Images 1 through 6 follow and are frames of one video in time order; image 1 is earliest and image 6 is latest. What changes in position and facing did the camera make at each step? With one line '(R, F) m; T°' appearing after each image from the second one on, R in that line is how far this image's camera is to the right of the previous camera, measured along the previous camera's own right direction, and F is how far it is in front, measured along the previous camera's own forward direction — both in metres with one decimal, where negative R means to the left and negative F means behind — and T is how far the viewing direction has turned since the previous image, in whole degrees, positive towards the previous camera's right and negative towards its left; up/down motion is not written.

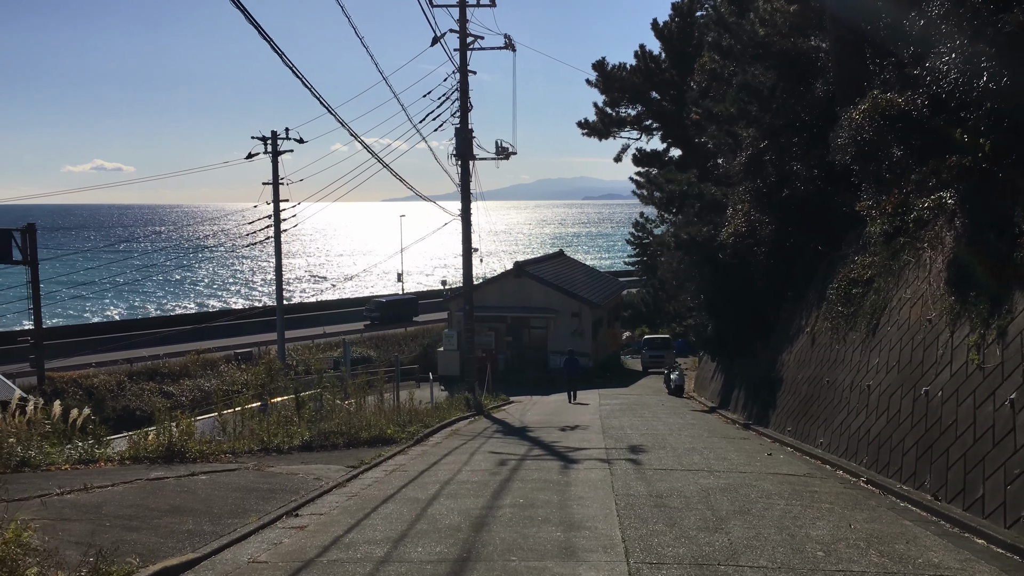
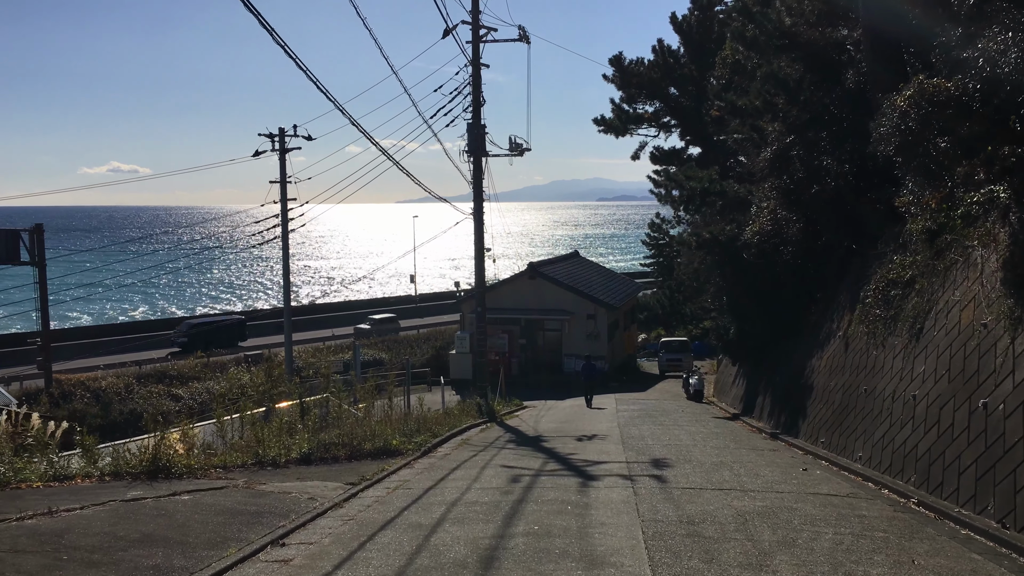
(0.0, +0.7) m; -1°
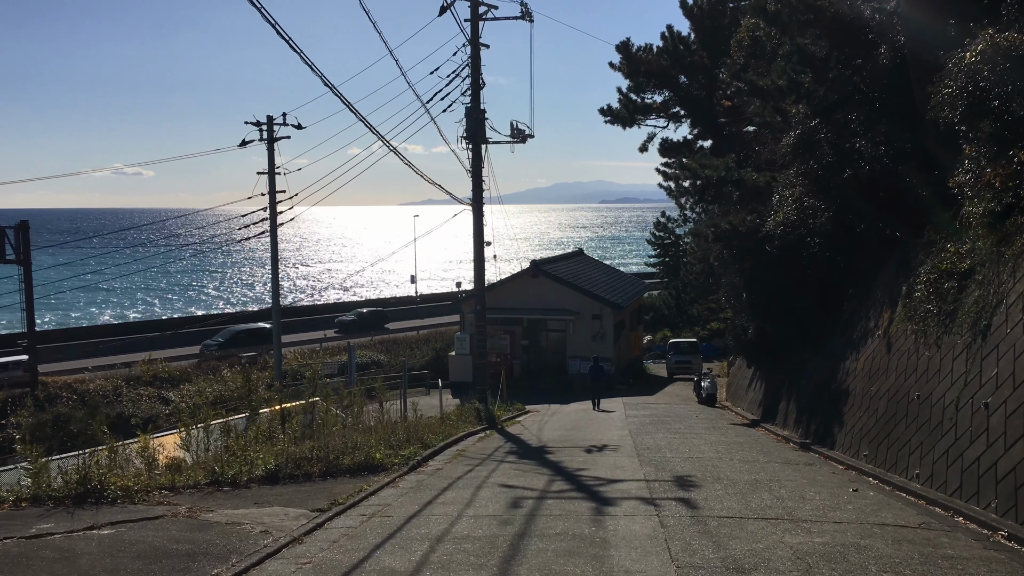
(0.0, +1.3) m; 0°
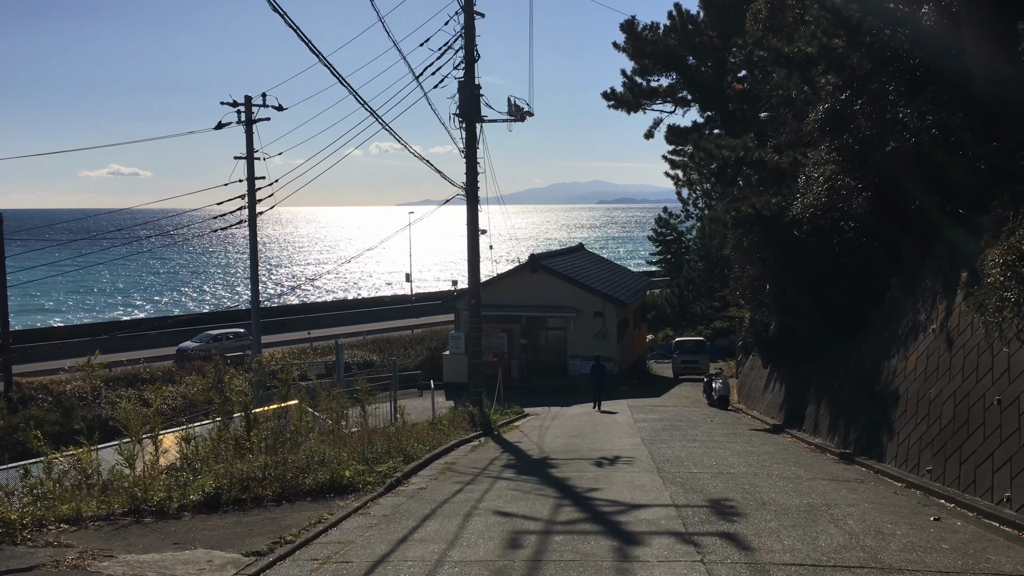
(0.0, +1.6) m; 0°
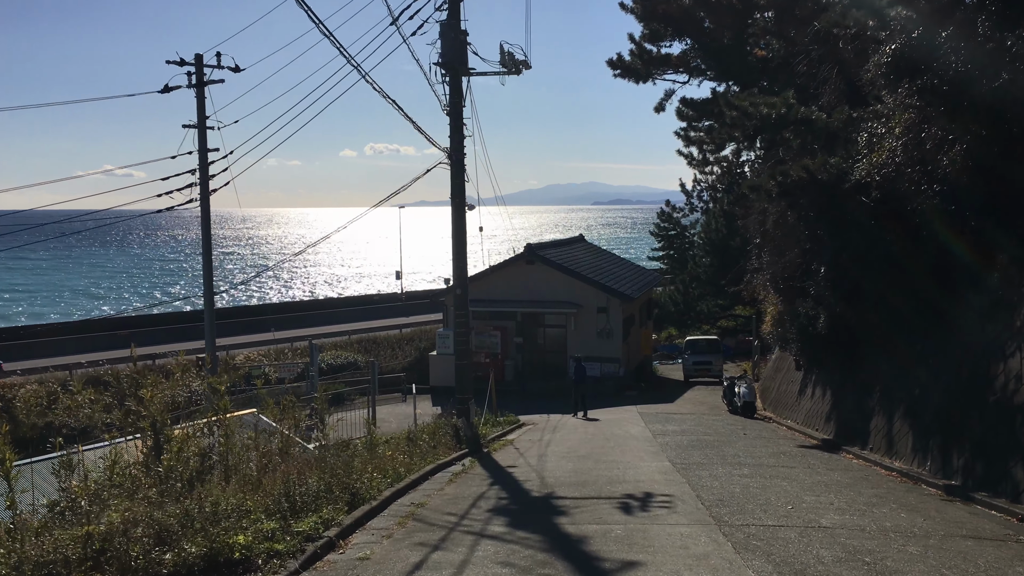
(0.0, +2.8) m; 0°
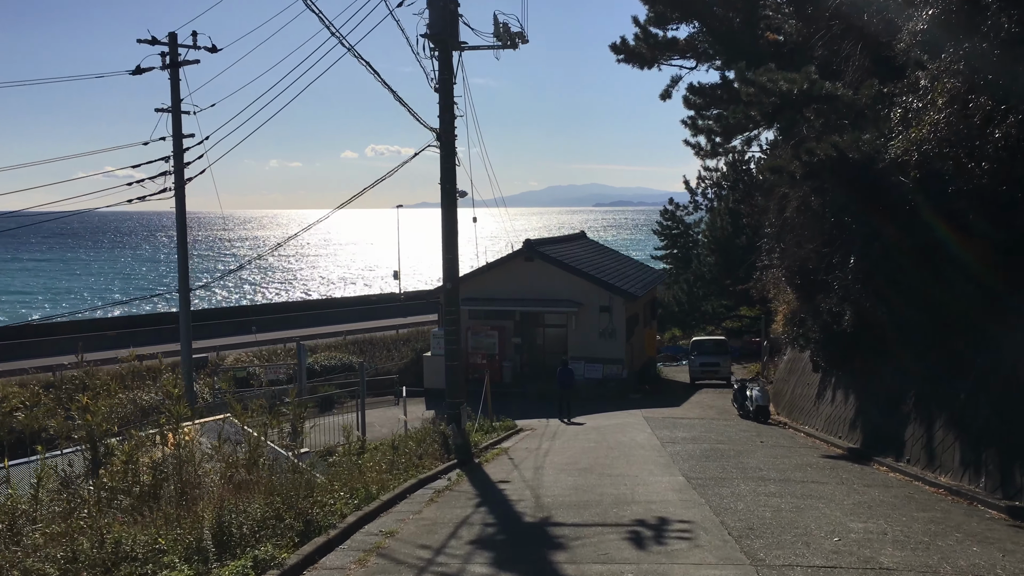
(+0.1, +1.2) m; 0°
